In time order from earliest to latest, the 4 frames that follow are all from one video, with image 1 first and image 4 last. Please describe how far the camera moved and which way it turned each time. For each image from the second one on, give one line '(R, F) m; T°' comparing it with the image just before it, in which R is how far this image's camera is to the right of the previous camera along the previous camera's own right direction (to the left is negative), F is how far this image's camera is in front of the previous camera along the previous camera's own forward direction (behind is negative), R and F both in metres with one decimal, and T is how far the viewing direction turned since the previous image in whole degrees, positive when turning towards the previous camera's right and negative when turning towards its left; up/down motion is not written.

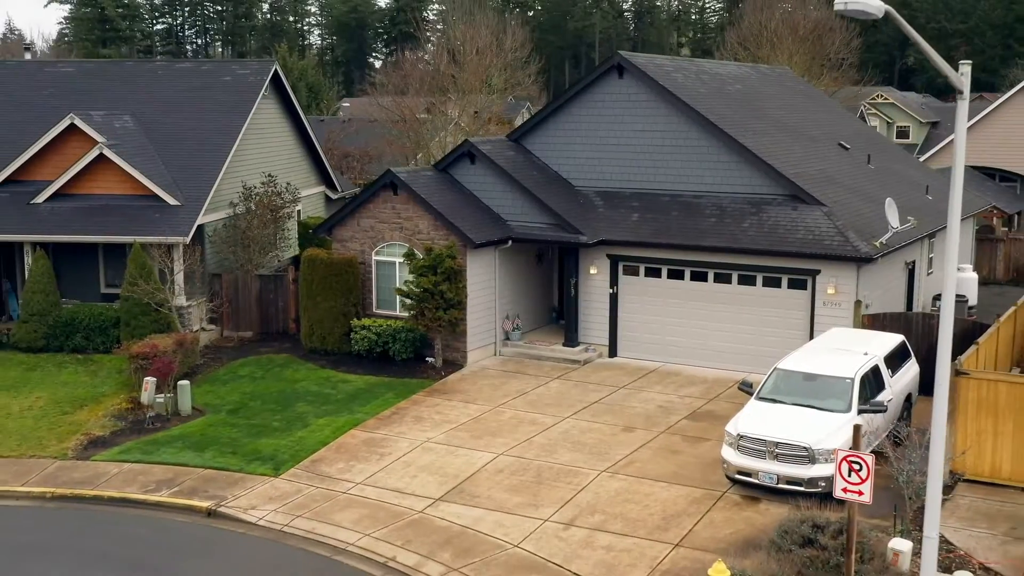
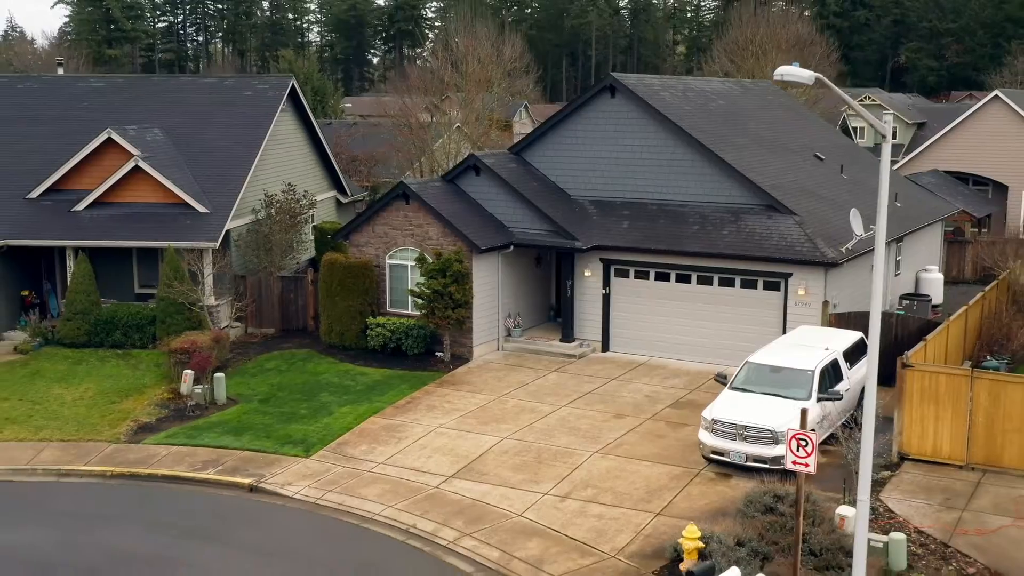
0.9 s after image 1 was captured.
(-0.1, -1.6) m; 0°
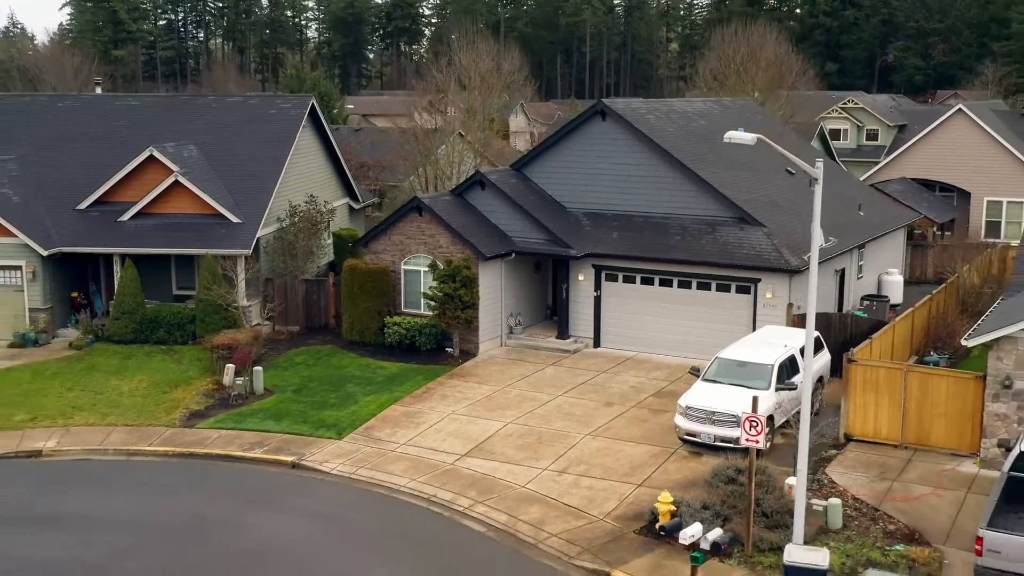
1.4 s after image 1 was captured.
(-0.1, -2.2) m; 0°
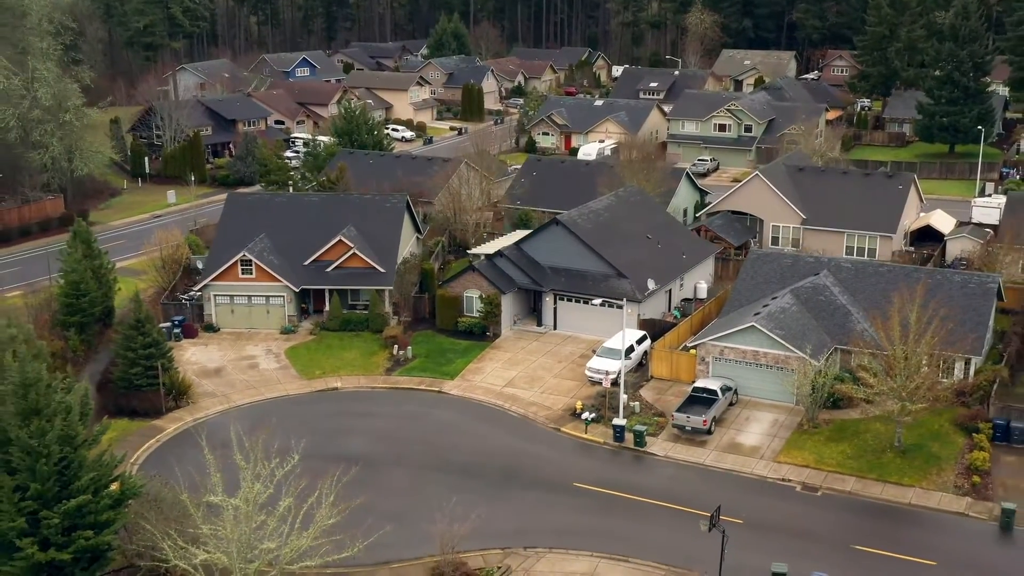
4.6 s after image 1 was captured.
(-1.7, -23.6) m; +2°
